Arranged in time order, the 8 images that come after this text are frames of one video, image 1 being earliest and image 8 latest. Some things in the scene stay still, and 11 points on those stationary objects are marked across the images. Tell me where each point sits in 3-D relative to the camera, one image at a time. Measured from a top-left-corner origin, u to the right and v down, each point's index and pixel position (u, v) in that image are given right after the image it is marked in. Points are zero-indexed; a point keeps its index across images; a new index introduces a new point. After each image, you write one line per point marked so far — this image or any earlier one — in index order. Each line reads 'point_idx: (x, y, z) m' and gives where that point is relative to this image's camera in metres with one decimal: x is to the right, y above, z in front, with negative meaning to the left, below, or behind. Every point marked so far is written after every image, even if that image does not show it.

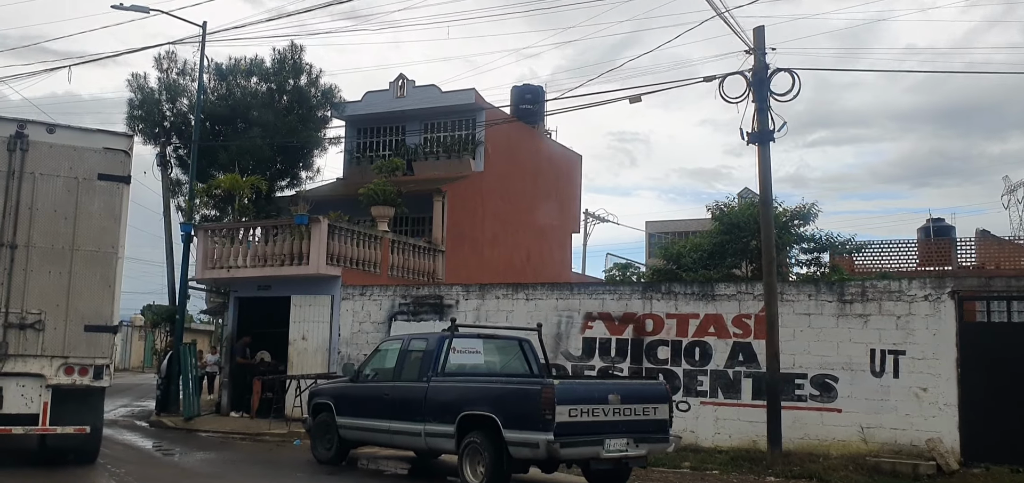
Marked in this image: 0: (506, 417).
0: (-0.1, -1.8, +9.2) m
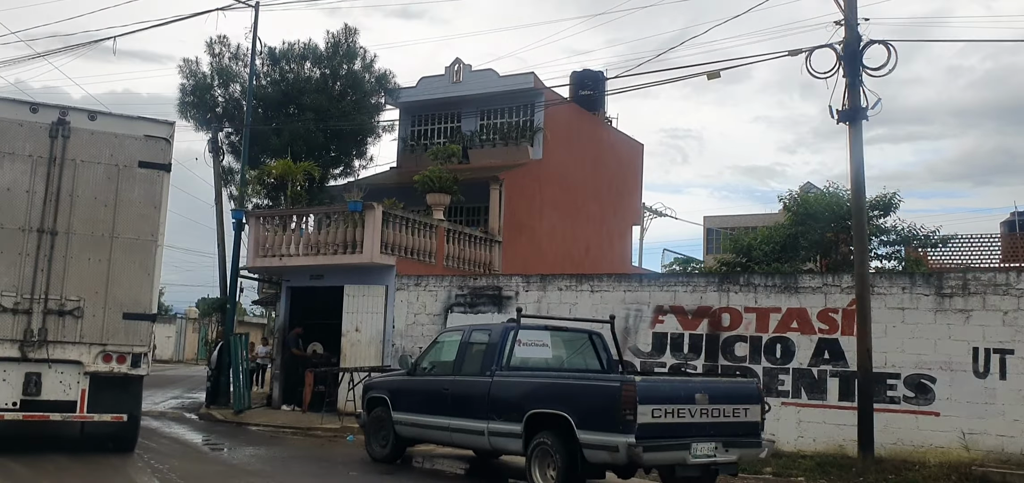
0: (+0.6, -1.6, +8.3) m
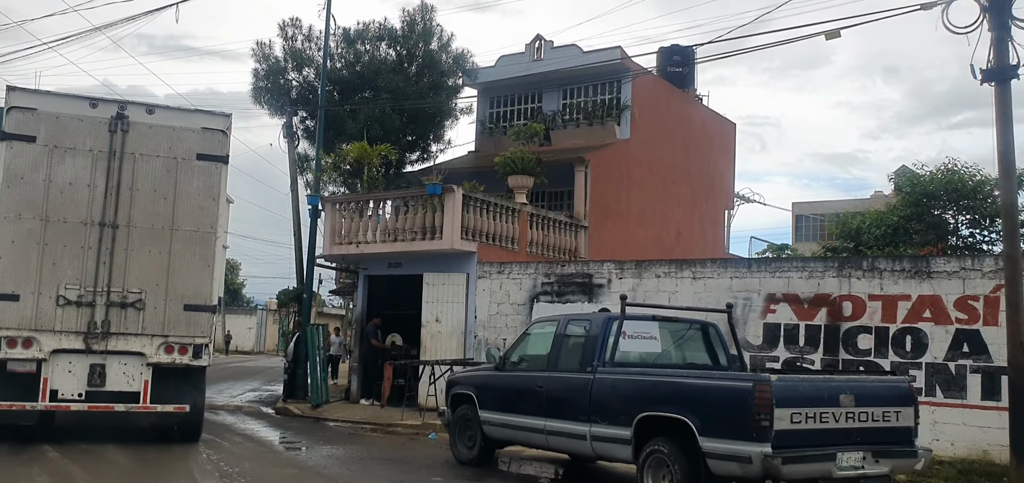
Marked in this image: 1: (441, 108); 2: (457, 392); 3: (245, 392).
0: (+1.5, -1.4, +7.1) m
1: (-1.5, +2.9, +19.7) m
2: (-0.6, -1.7, +10.2) m
3: (-5.7, -3.2, +19.7) m
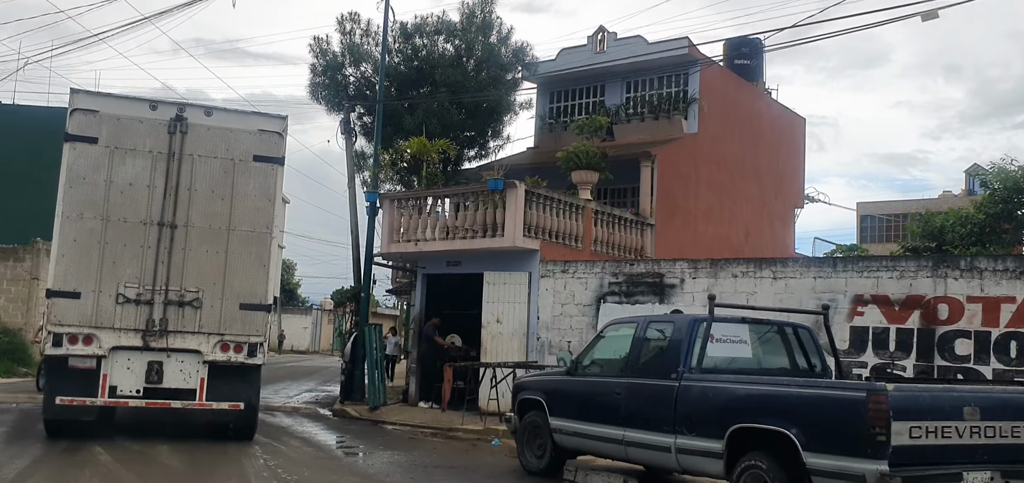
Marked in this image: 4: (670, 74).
0: (+2.0, -1.3, +6.4) m
1: (-0.2, +2.9, +19.1) m
2: (+0.1, -1.6, +9.6) m
3: (-4.4, -3.2, +19.3) m
4: (+3.3, +3.5, +19.1) m
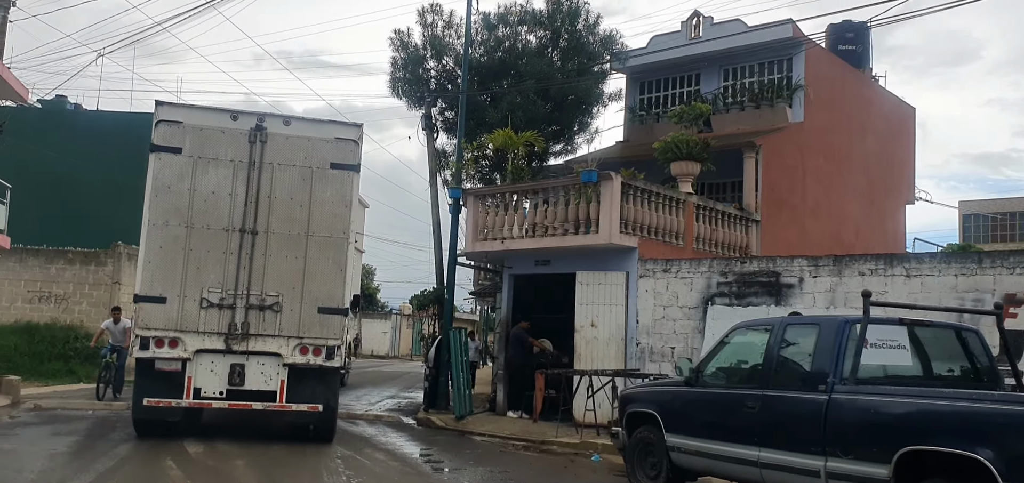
0: (+2.8, -1.2, +5.1) m
1: (+1.5, +2.9, +18.1) m
2: (+1.1, -1.6, +8.5) m
3: (-2.6, -3.2, +18.6) m
4: (+5.0, +3.5, +17.7) m
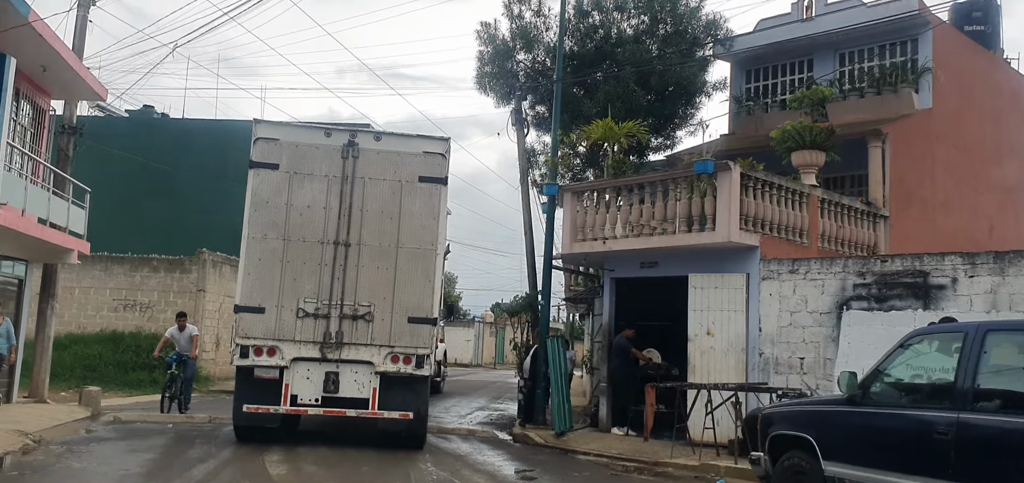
0: (+3.4, -1.1, +3.7) m
1: (+3.3, +2.9, +16.8) m
2: (+2.1, -1.5, +7.2) m
3: (-0.7, -3.2, +17.5) m
4: (+6.7, +3.5, +16.1) m
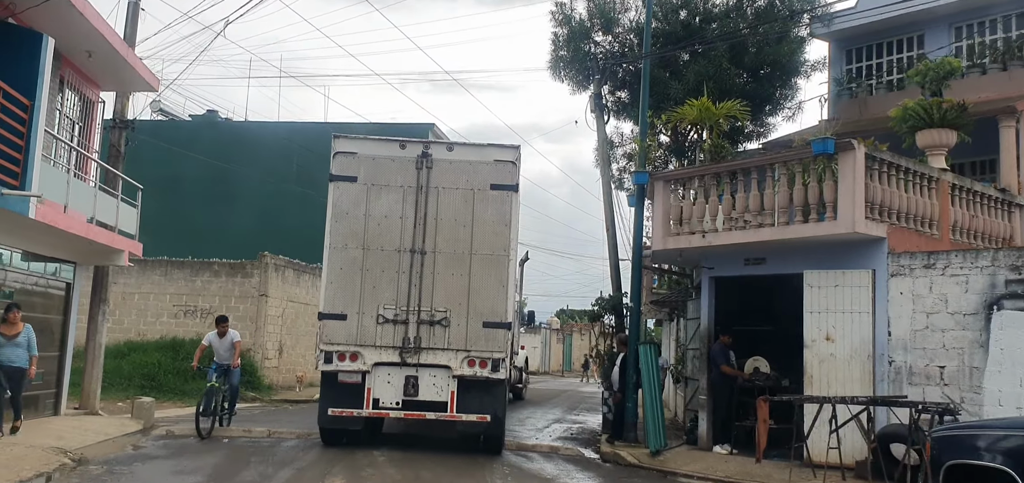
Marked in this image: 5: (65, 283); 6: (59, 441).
0: (+3.9, -1.0, +2.2) m
1: (+4.5, +3.0, +15.2) m
2: (+2.8, -1.4, +5.8) m
3: (+0.7, -3.2, +16.2) m
4: (+7.9, +3.6, +14.4) m
5: (-6.0, -0.6, +12.4) m
6: (-4.9, -2.2, +9.9) m
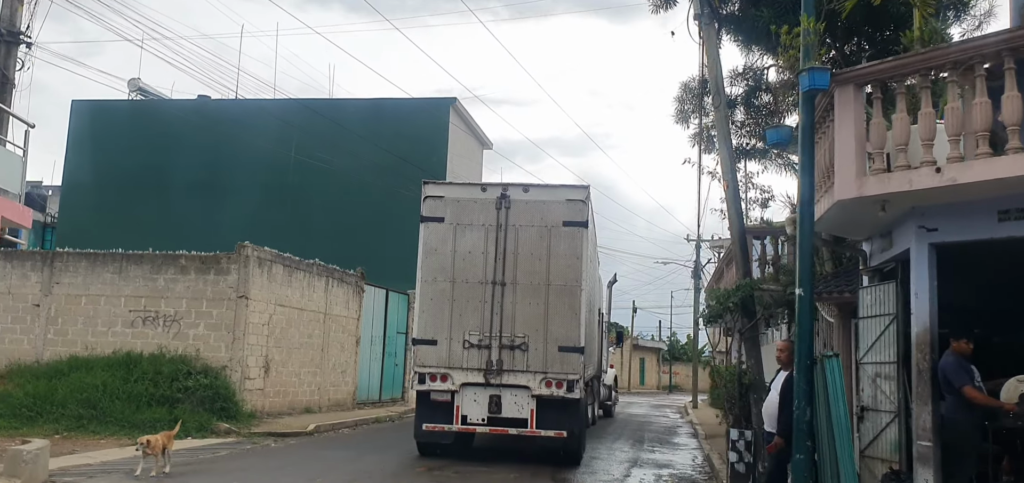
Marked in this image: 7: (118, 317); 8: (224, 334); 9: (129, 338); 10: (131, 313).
0: (+4.4, -0.4, -2.4) m
1: (+5.3, +3.4, +10.7) m
2: (+3.4, -0.9, +1.2) m
3: (+1.5, -2.9, +11.7) m
4: (+8.6, +4.0, +9.8) m
5: (-5.3, -0.2, +8.0) m
6: (-4.2, -1.8, +5.5) m
7: (-6.8, -1.3, +15.8) m
8: (-4.9, -1.6, +15.6) m
9: (-6.6, -1.6, +15.8) m
10: (-6.6, -1.2, +15.9) m
